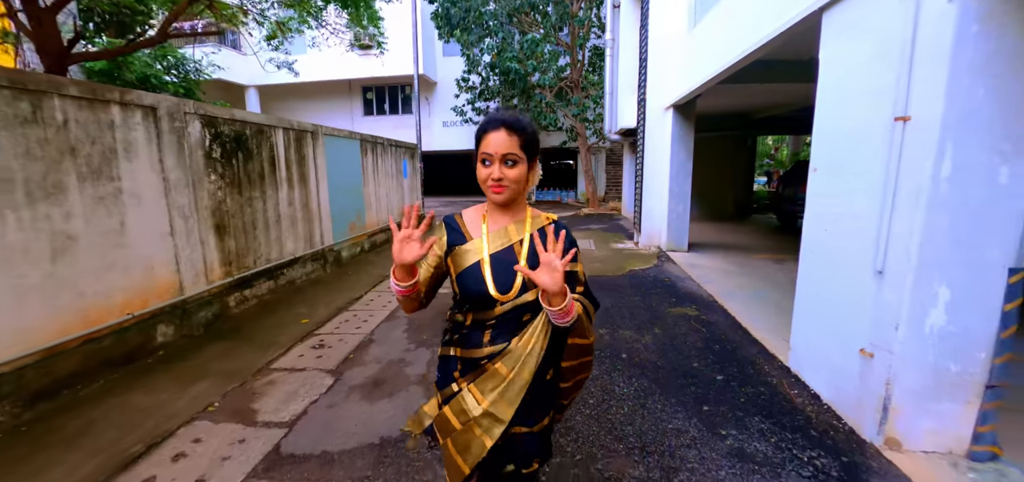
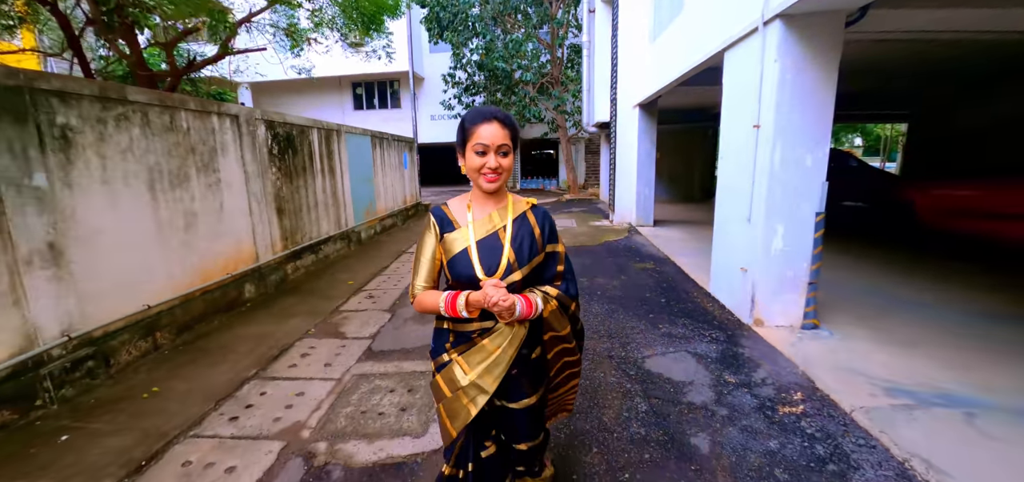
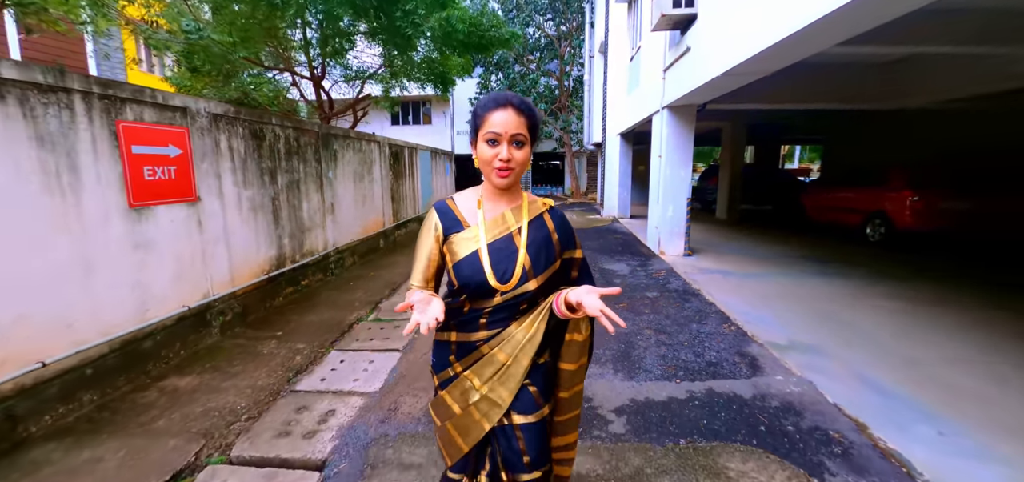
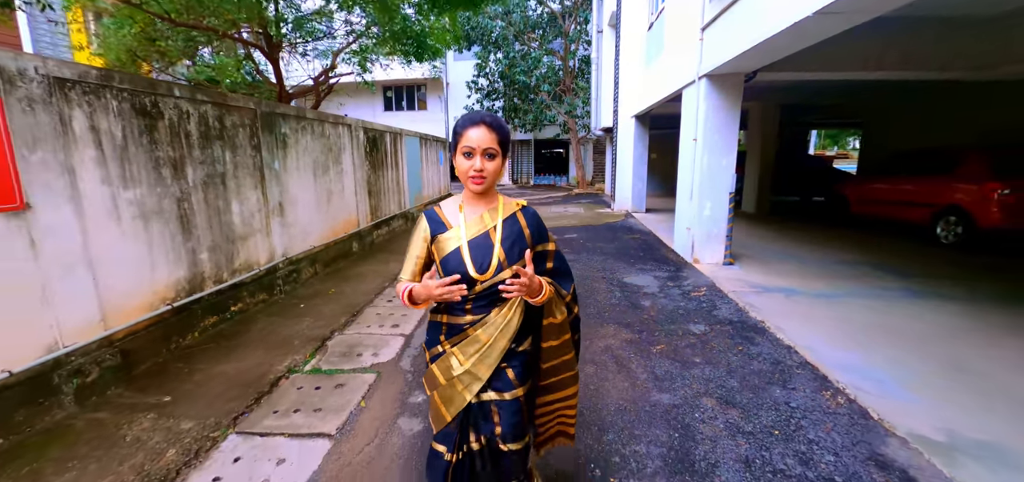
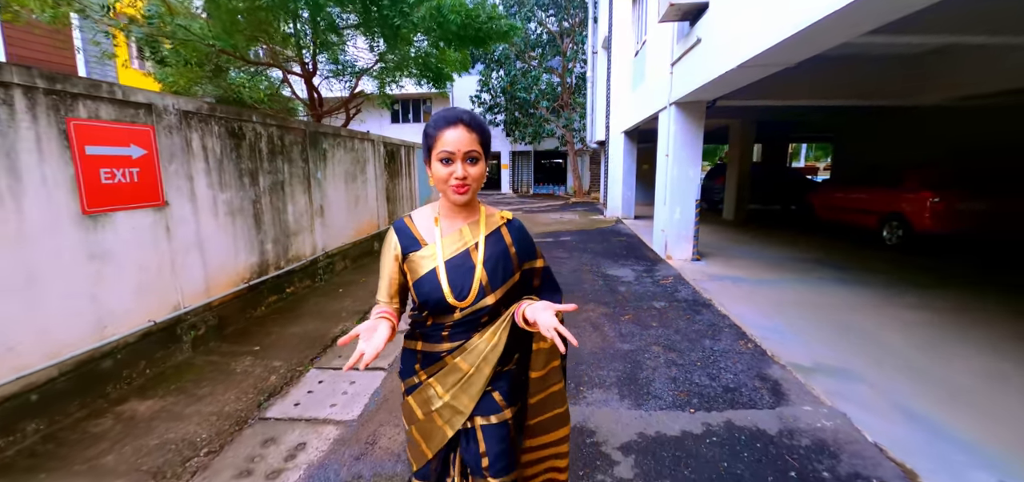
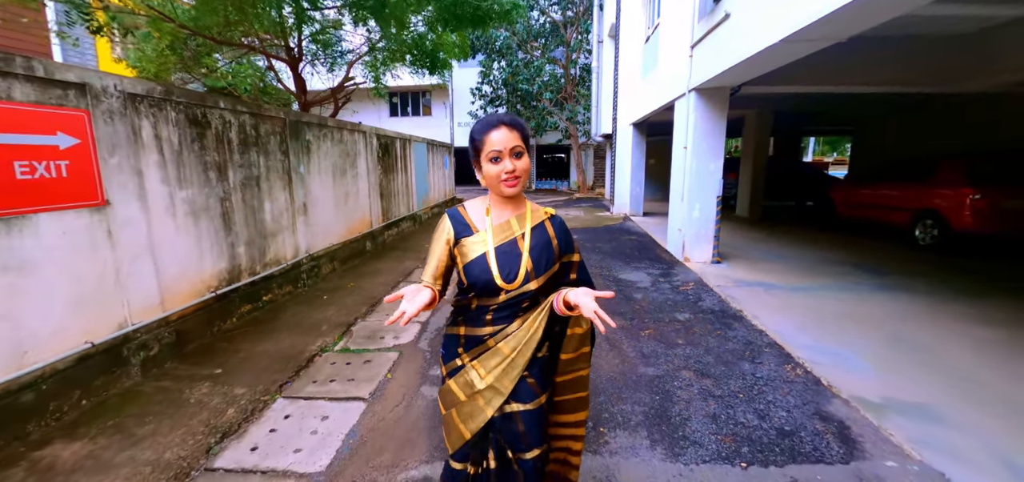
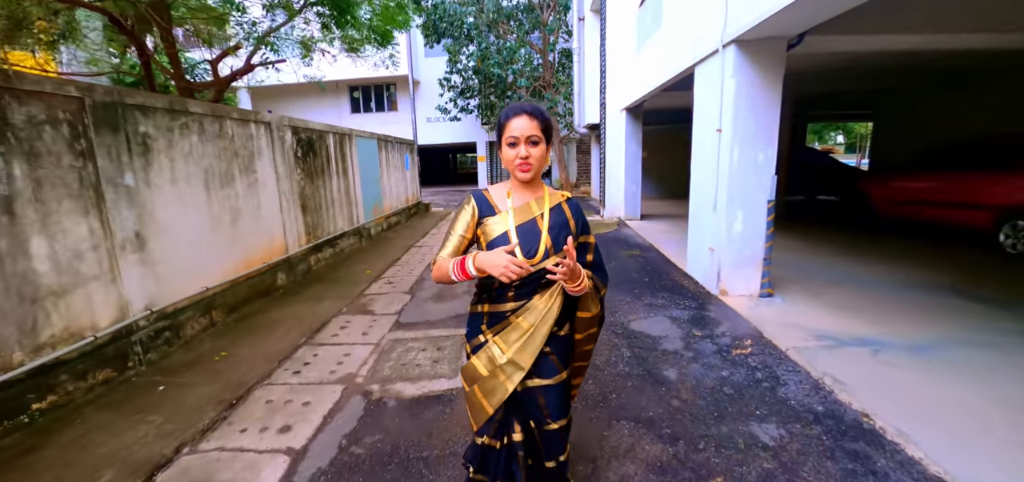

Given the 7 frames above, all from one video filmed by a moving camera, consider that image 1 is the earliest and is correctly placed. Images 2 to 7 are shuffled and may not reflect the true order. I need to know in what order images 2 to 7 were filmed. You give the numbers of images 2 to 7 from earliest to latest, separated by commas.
2, 7, 4, 6, 5, 3
